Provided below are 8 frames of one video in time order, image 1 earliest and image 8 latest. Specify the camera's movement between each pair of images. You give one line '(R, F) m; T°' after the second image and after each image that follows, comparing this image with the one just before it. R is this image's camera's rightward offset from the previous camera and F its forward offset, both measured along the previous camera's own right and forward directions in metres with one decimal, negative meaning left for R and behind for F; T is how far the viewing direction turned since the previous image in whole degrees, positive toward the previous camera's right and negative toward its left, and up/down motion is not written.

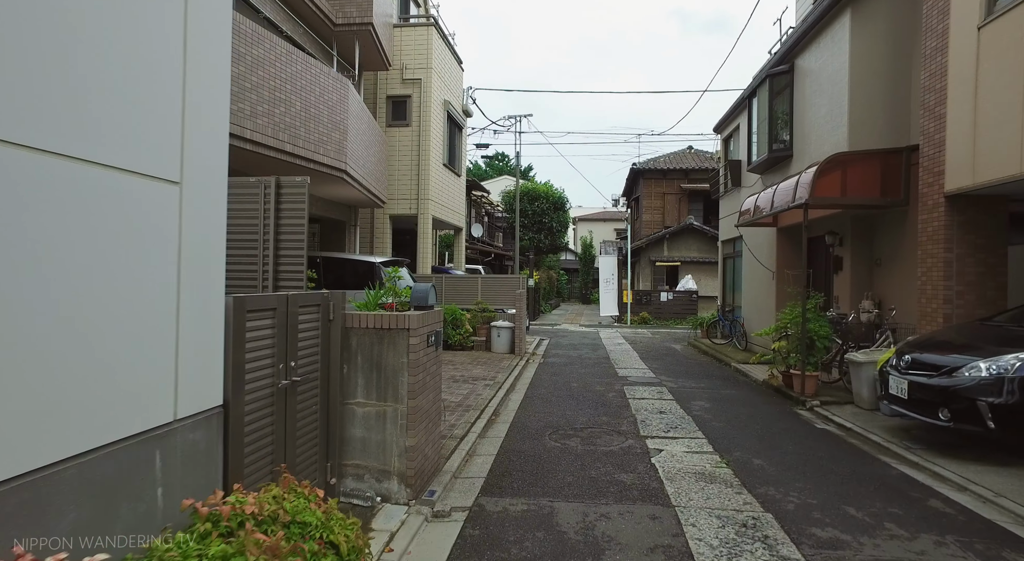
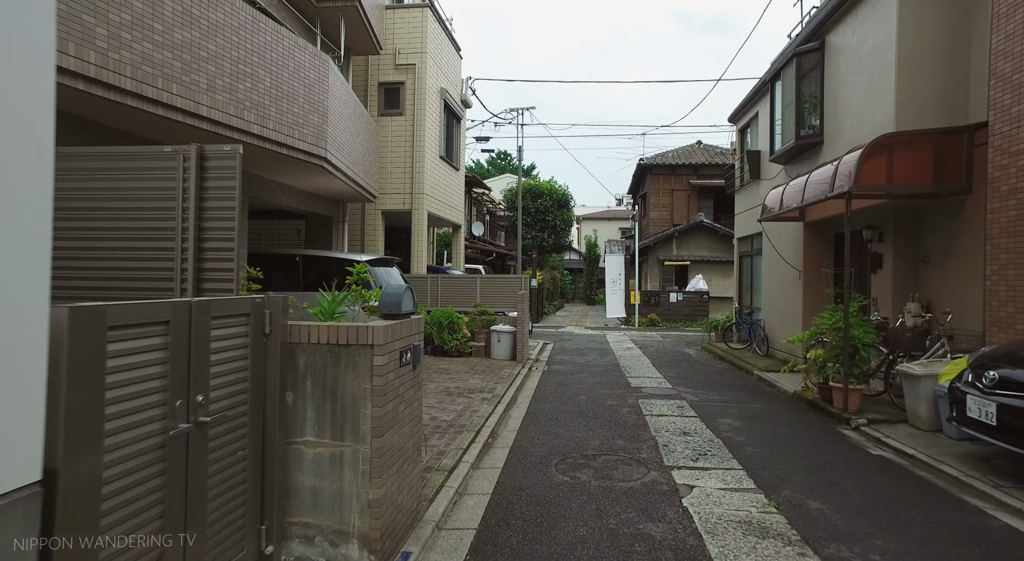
(0.0, +0.9) m; 0°
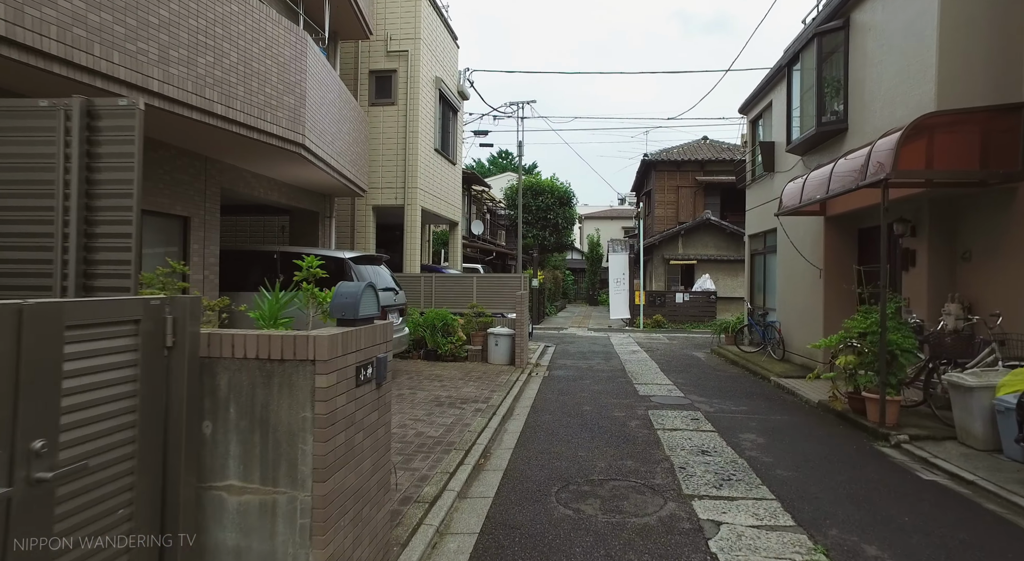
(+0.1, +0.7) m; 0°
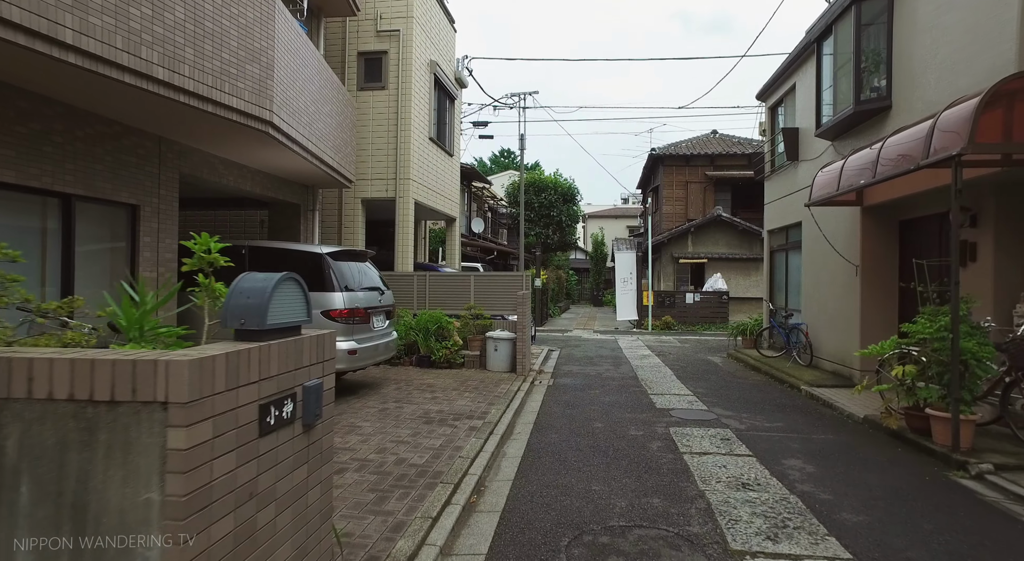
(0.0, +0.9) m; 0°
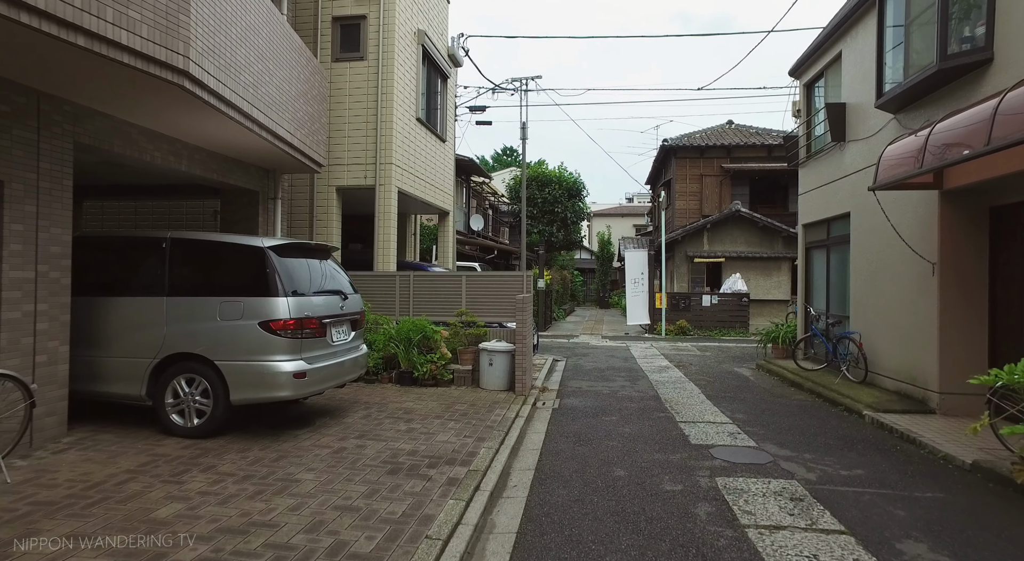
(+0.1, +1.5) m; 0°
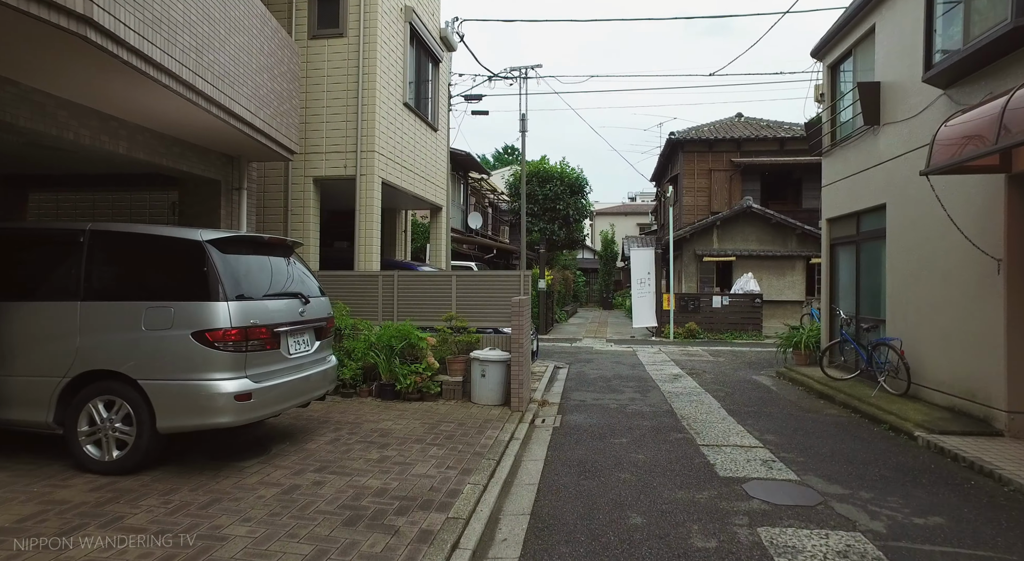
(+0.1, +0.9) m; 0°
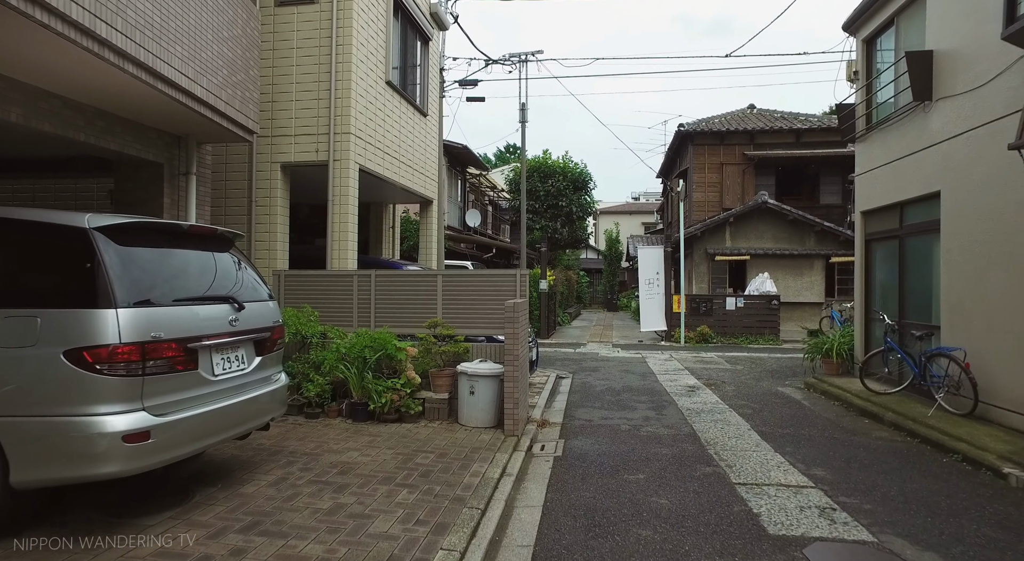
(+0.1, +1.1) m; 0°
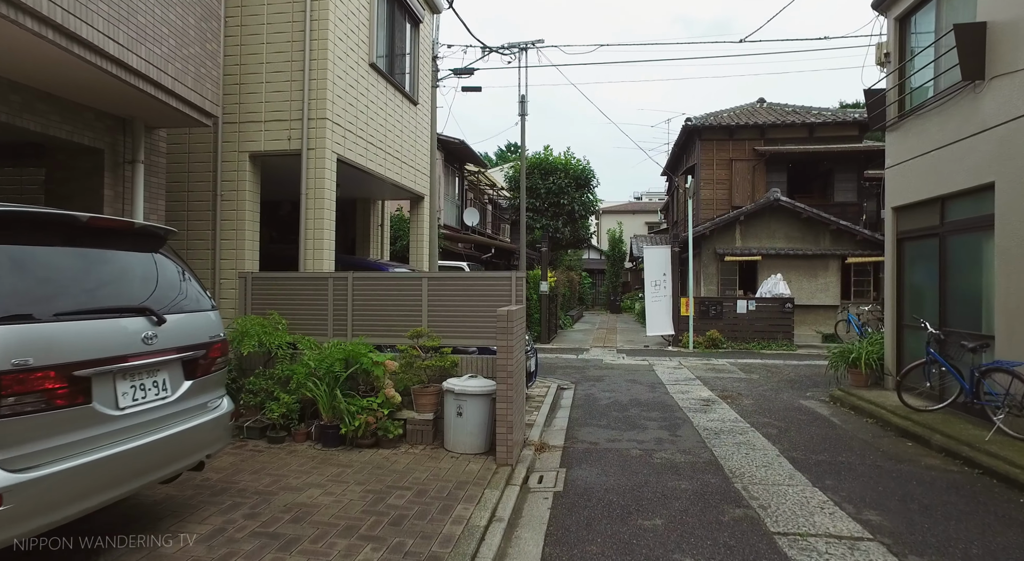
(+0.1, +0.8) m; 0°
